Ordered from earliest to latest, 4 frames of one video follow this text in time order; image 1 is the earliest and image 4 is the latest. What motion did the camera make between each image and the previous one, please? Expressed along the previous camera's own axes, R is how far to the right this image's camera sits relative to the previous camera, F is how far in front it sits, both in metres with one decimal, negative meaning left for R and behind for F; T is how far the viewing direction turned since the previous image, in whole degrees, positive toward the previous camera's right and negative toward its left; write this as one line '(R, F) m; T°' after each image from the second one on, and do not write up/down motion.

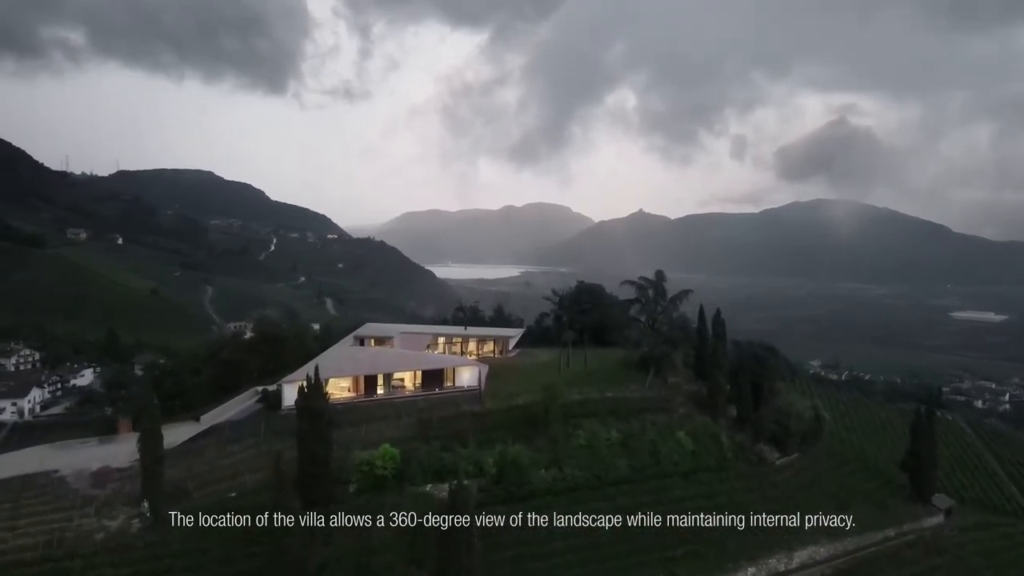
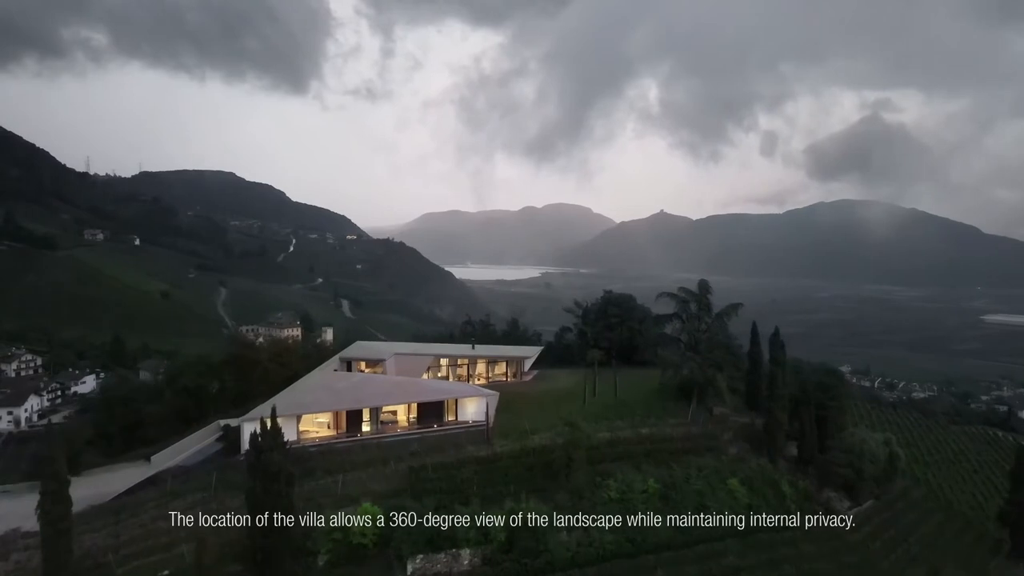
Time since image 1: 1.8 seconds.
(+0.2, +5.2) m; -2°
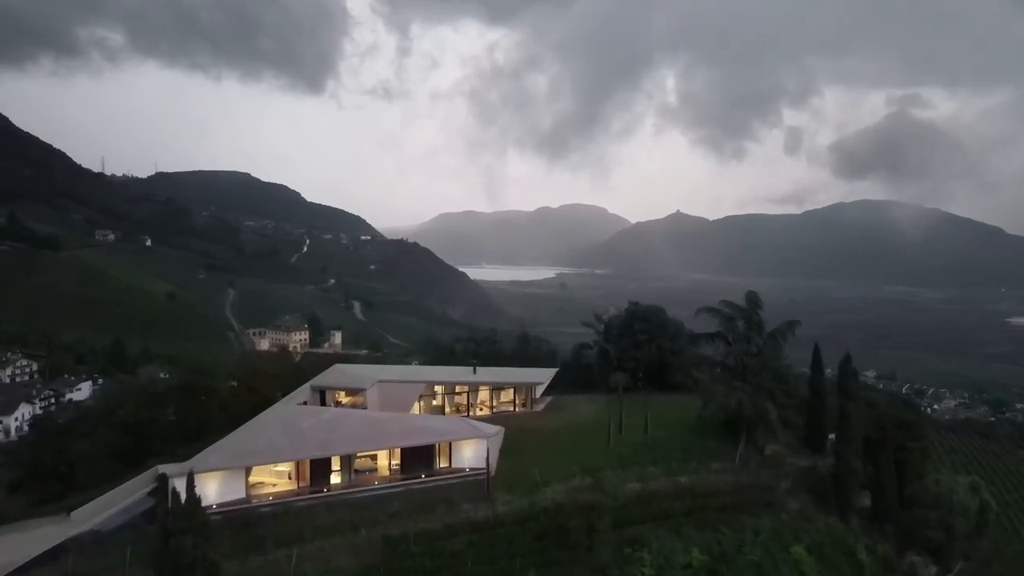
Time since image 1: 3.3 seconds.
(+0.2, +4.8) m; -1°
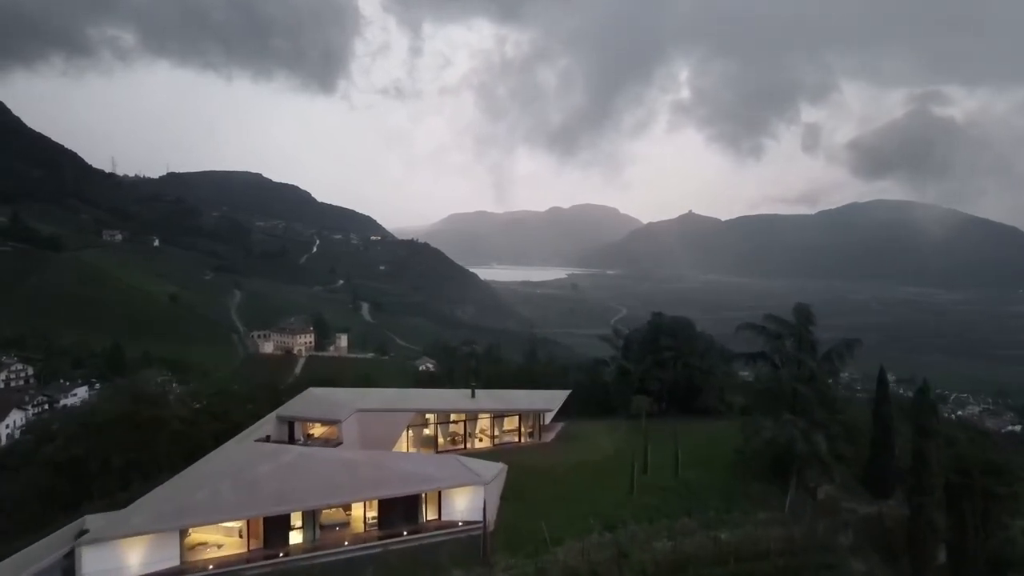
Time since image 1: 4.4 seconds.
(+0.2, +3.6) m; -1°
